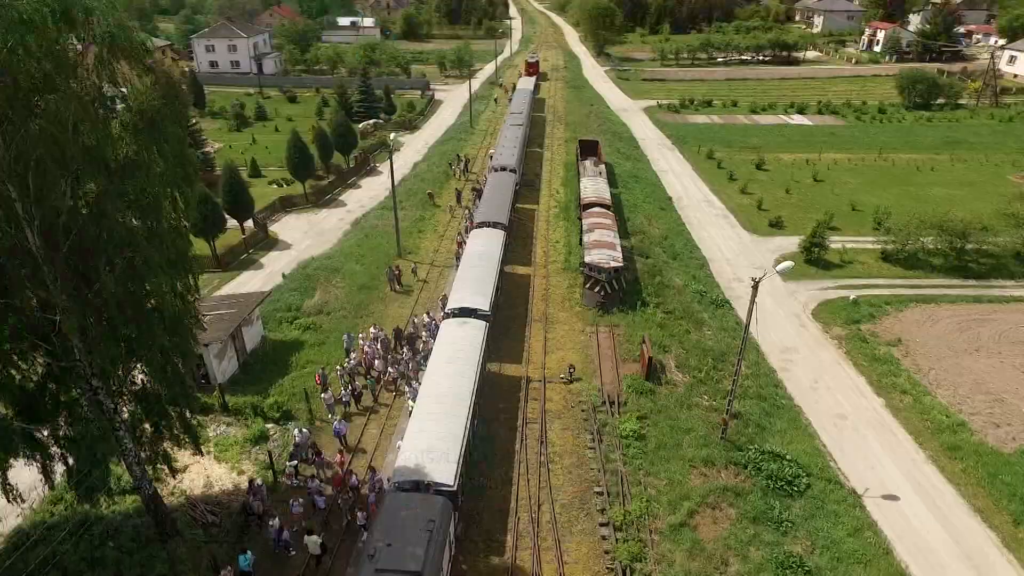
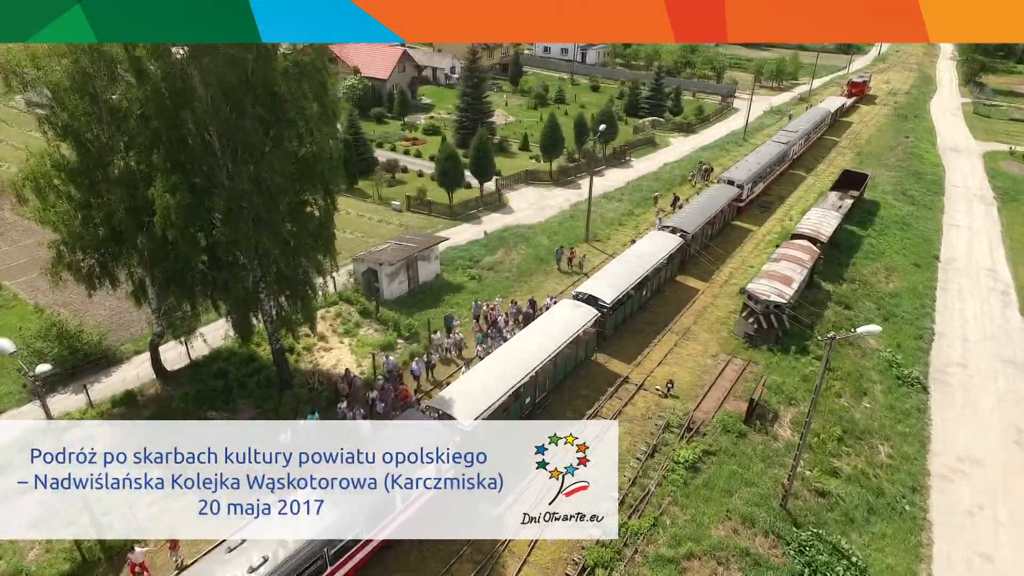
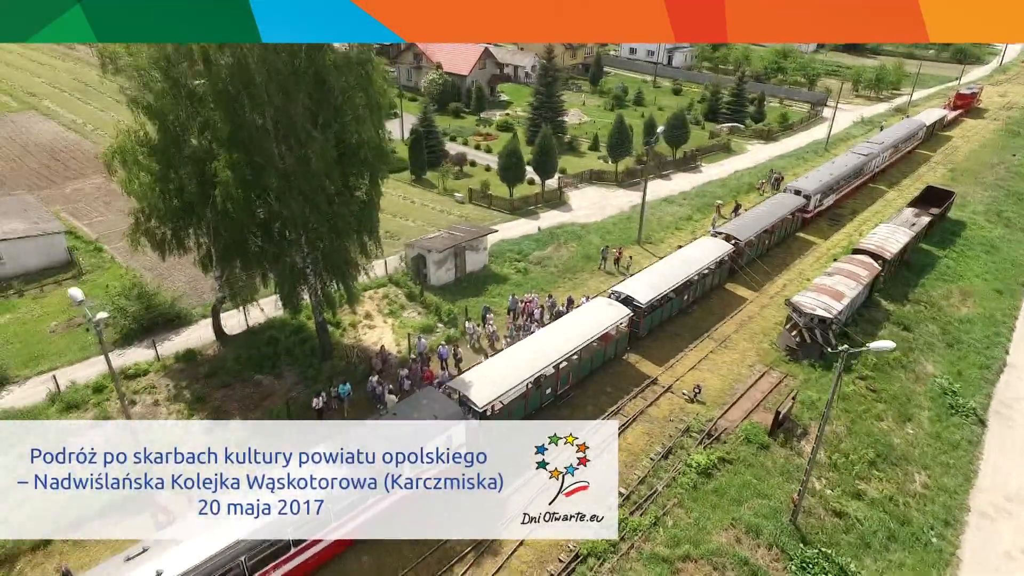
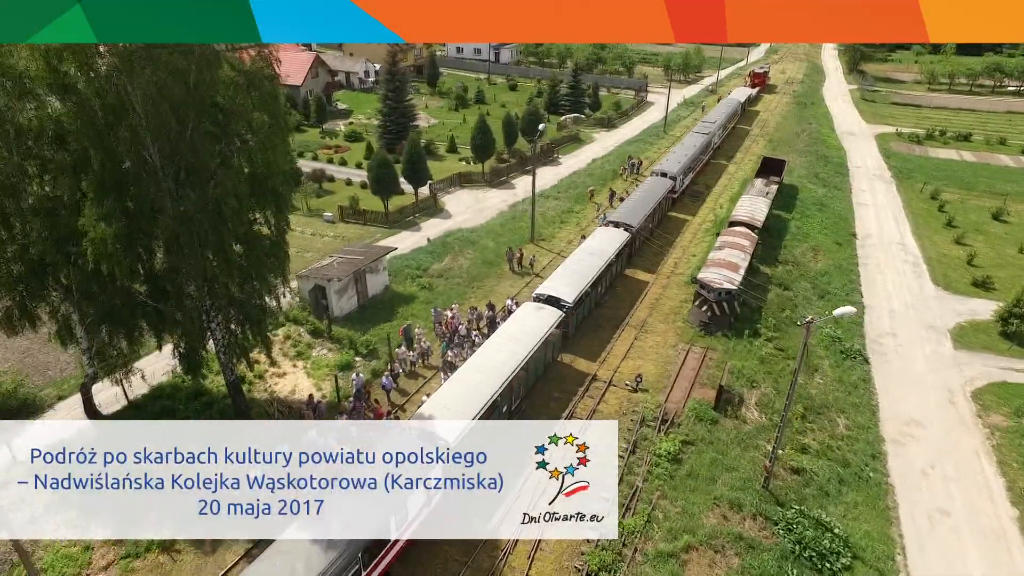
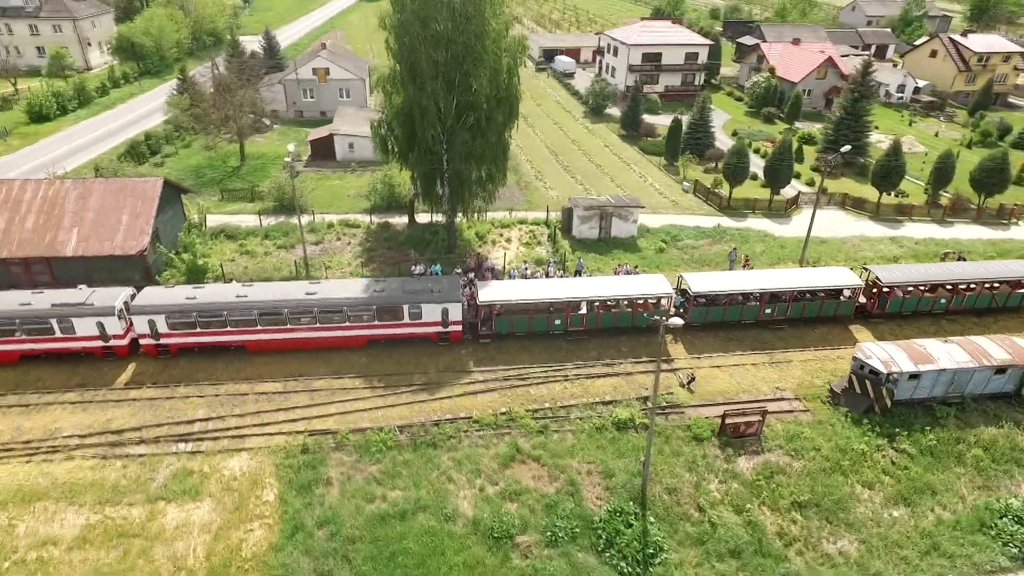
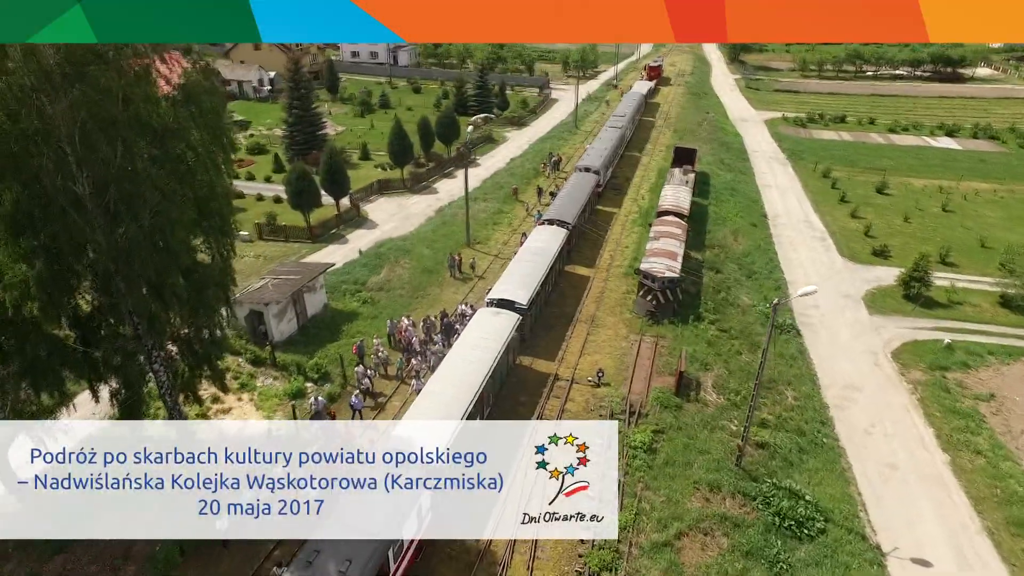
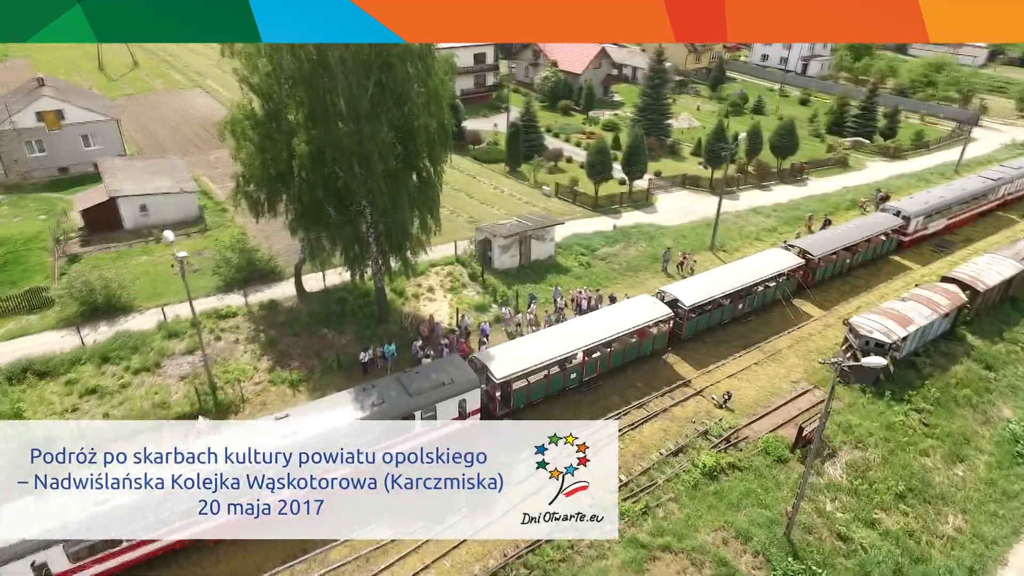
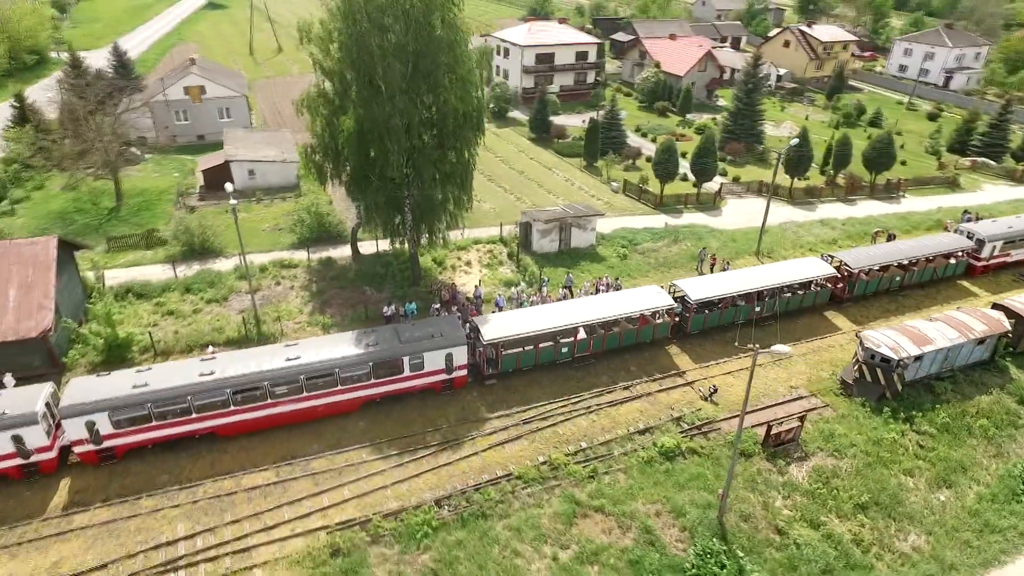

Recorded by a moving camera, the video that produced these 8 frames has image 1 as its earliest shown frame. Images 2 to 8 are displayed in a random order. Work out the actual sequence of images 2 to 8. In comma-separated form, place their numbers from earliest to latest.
6, 4, 2, 3, 7, 8, 5
